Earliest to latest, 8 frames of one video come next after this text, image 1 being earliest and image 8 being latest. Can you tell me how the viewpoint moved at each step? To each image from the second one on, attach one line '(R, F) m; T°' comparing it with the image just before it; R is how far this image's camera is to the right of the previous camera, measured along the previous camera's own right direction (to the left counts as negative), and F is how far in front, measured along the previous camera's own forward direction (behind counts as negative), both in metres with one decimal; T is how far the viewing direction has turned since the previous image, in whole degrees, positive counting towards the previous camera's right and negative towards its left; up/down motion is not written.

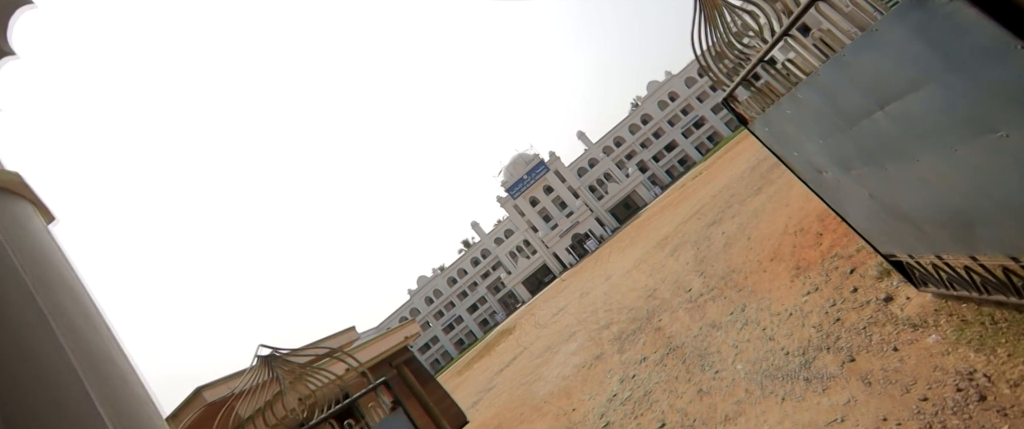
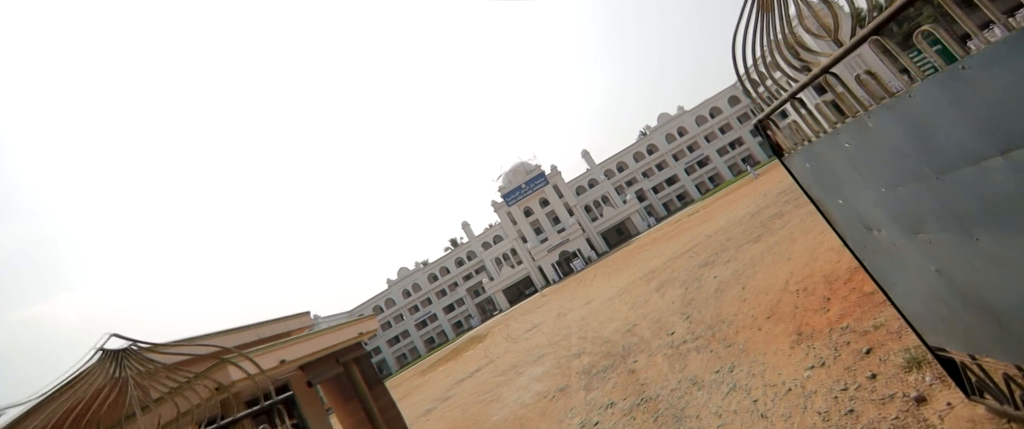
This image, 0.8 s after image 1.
(+0.2, +0.7) m; +1°
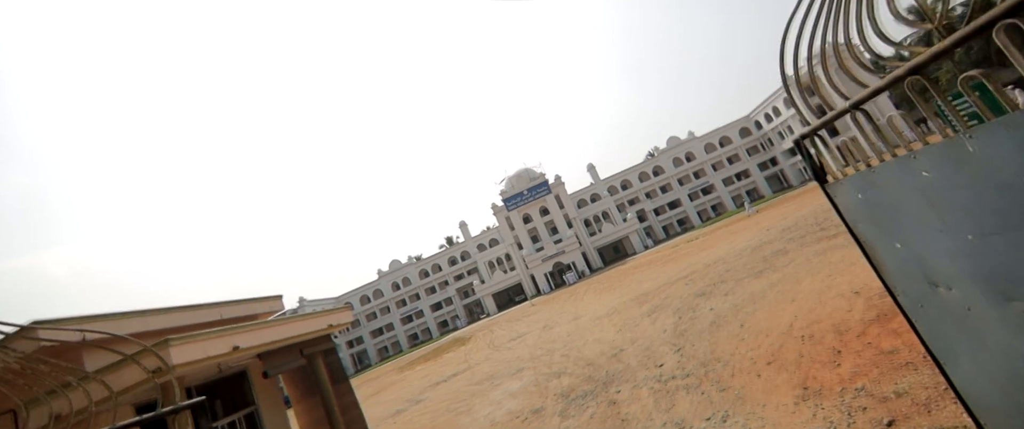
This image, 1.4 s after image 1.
(+0.1, +0.5) m; 0°
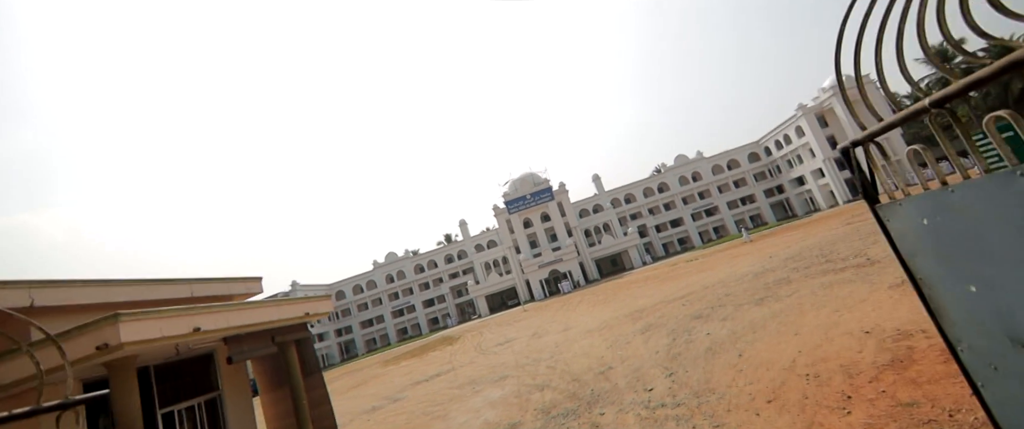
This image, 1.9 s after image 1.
(+0.1, +0.4) m; 0°
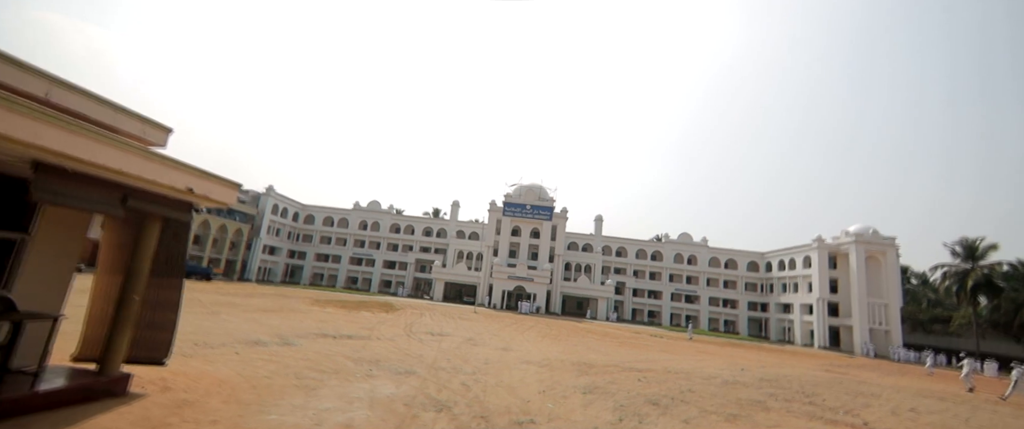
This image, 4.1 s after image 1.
(+0.3, +2.0) m; 0°
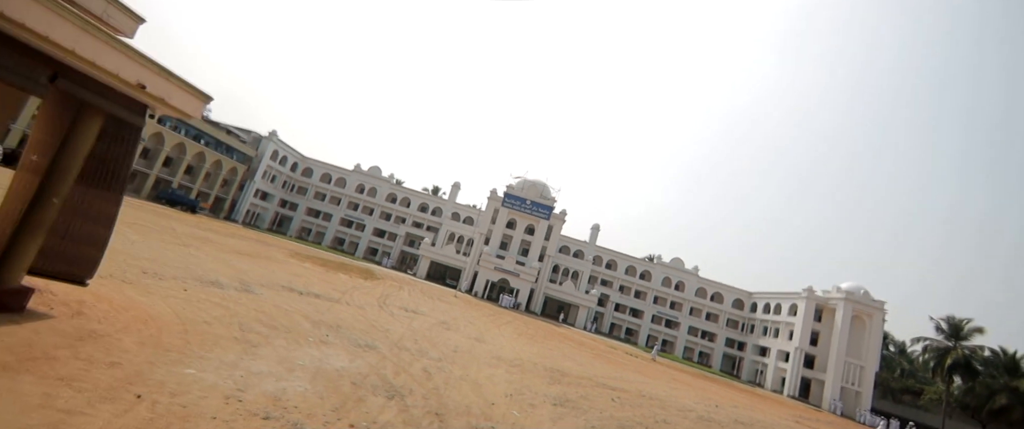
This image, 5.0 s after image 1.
(0.0, +1.0) m; 0°
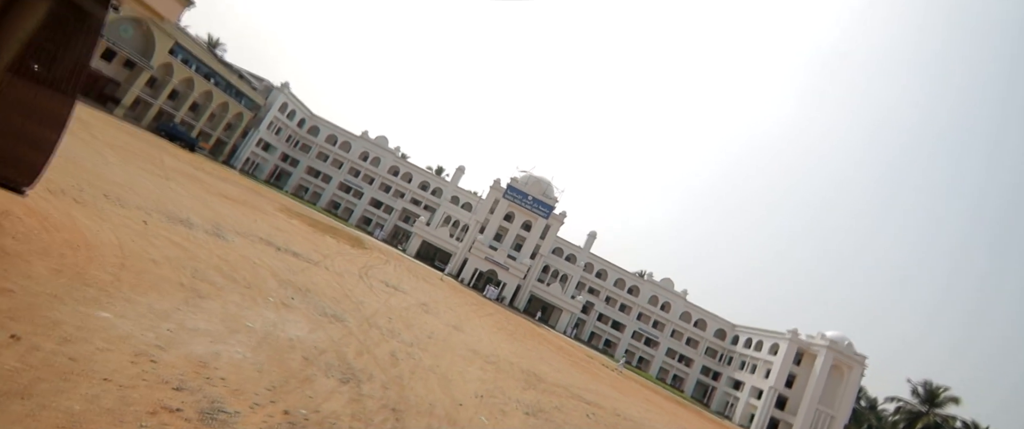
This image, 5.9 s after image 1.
(-0.1, +0.9) m; 0°
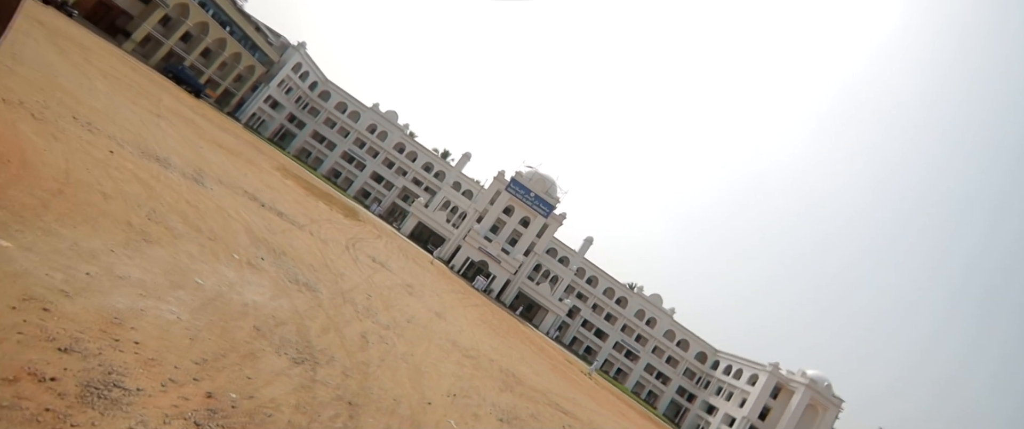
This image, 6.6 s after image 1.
(-0.1, +0.8) m; 0°
